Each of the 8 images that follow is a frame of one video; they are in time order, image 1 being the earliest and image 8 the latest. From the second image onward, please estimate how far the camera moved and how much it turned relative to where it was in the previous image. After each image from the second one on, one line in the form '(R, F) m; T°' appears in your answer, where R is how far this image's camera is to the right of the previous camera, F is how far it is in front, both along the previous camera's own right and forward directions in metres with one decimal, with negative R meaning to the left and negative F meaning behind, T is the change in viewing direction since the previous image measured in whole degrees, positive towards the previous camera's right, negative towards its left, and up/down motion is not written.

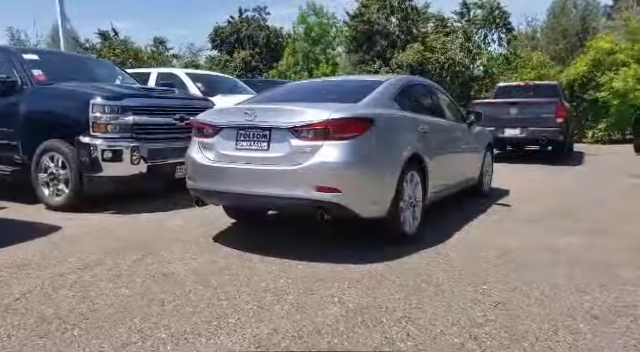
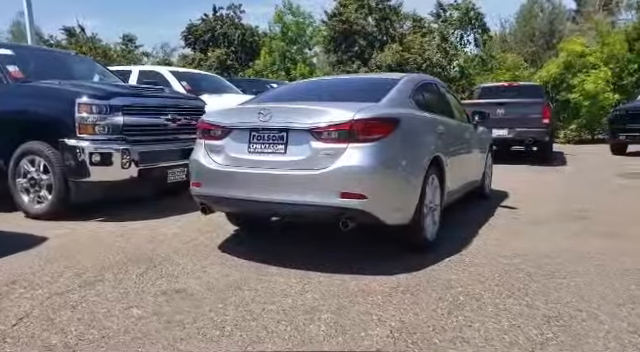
(-0.4, +0.3) m; +4°
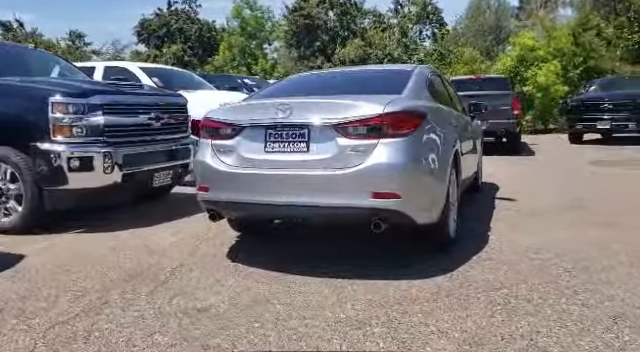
(-0.5, +0.3) m; +5°
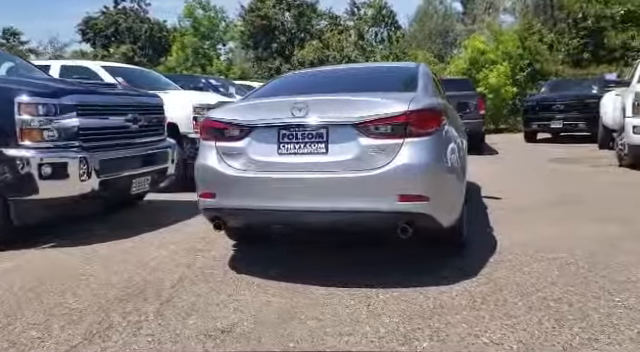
(-0.5, +0.3) m; +6°
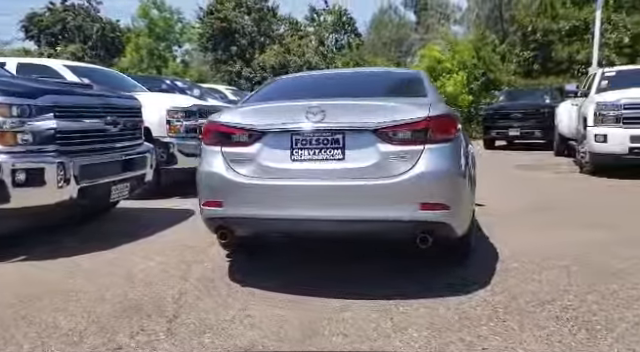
(-0.4, +0.1) m; +6°
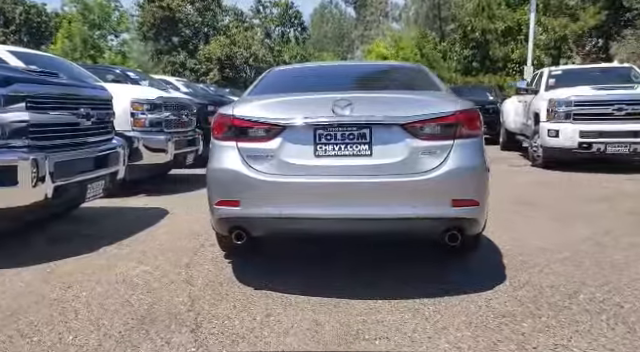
(-0.5, +0.2) m; +7°
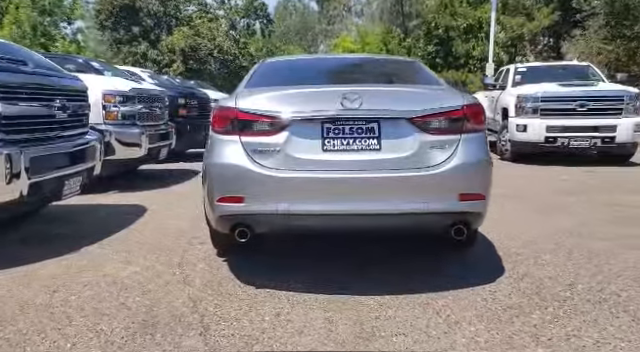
(-0.3, +0.1) m; +5°
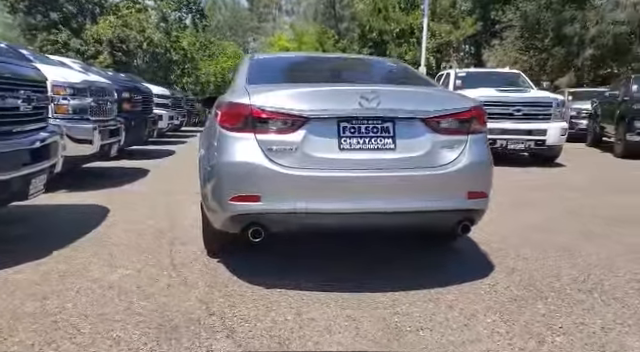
(-0.5, 0.0) m; +9°
